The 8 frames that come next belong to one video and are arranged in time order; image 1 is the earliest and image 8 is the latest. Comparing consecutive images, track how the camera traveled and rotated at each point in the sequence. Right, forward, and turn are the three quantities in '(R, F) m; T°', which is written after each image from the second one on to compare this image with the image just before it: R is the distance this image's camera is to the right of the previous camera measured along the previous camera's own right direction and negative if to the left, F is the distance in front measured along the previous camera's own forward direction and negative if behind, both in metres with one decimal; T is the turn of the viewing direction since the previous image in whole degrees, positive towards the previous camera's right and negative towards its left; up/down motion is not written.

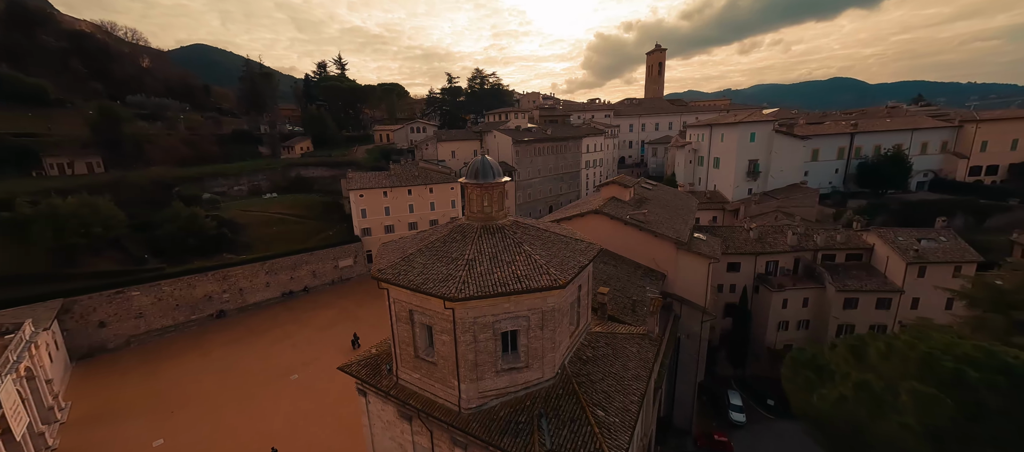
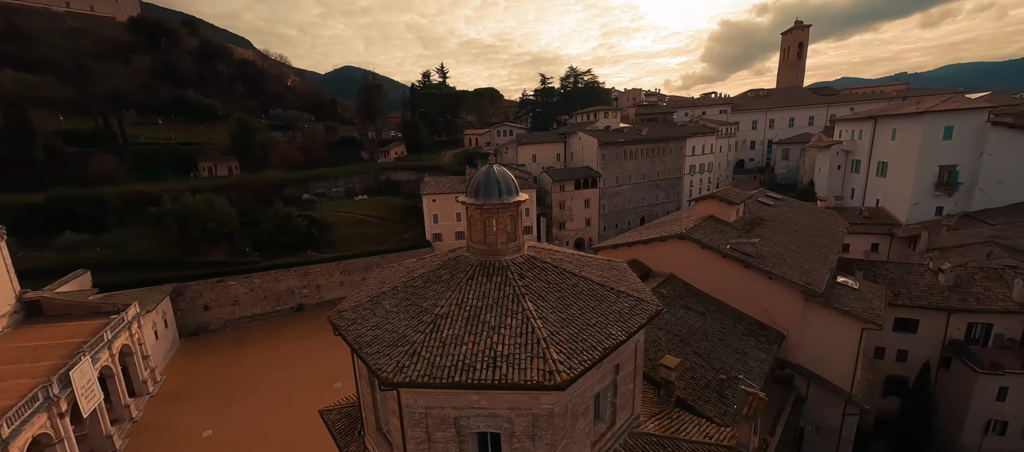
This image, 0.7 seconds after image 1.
(+2.0, +3.9) m; -16°
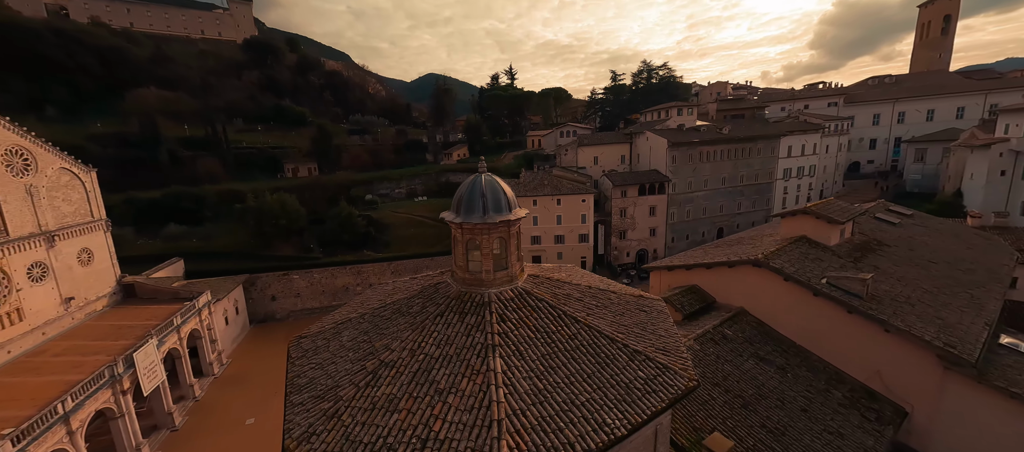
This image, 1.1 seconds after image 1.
(+1.5, +2.0) m; -11°
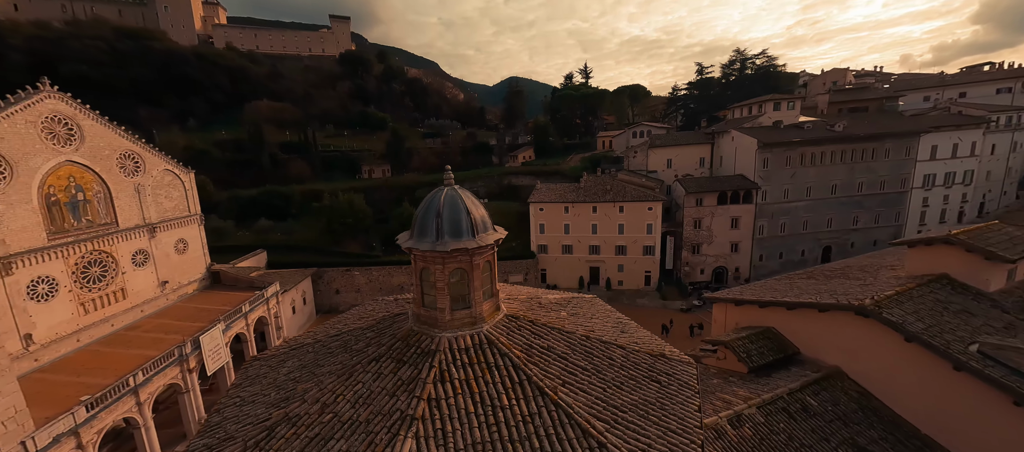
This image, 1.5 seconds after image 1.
(+1.6, +1.8) m; -12°
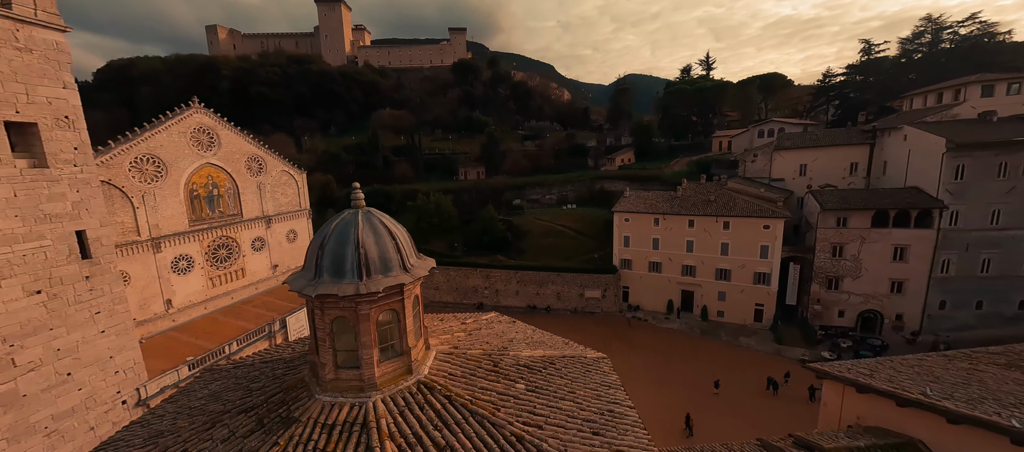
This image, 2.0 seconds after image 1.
(+2.3, +2.2) m; -17°
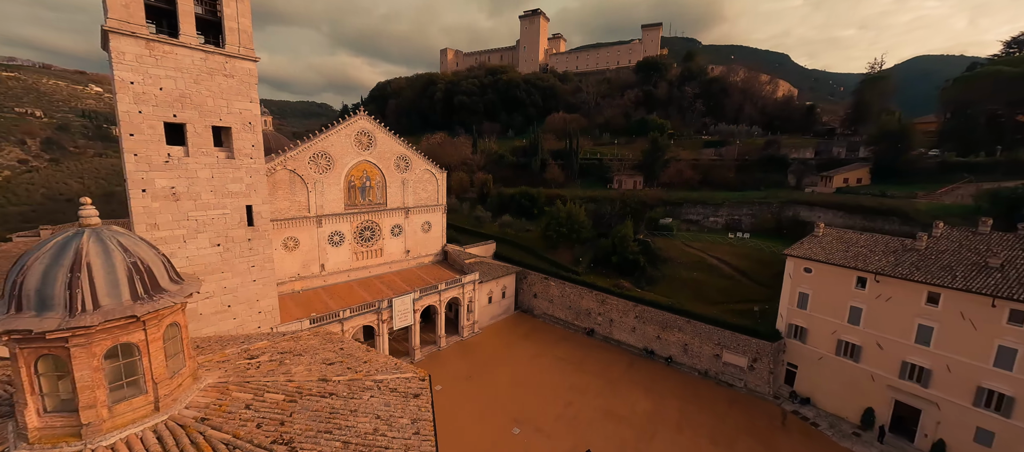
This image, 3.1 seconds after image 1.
(+4.8, +3.9) m; -30°
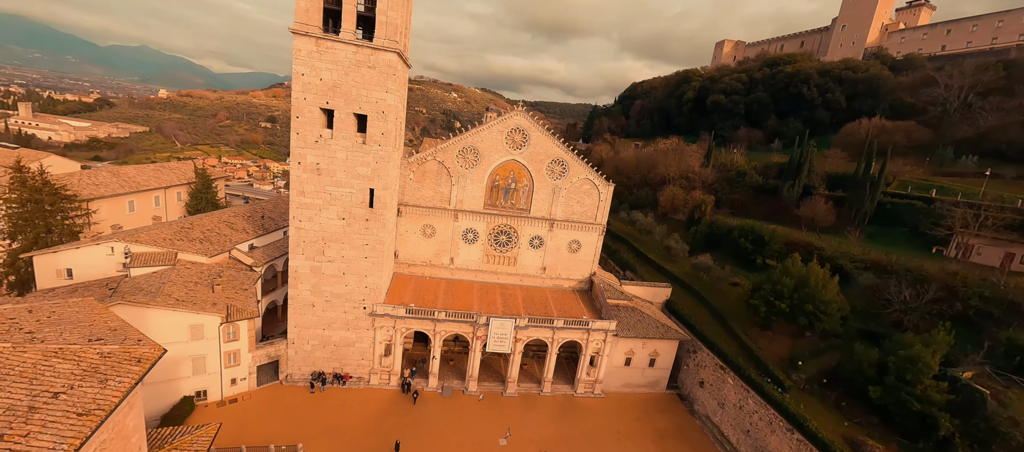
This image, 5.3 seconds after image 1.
(+4.8, +7.7) m; -38°
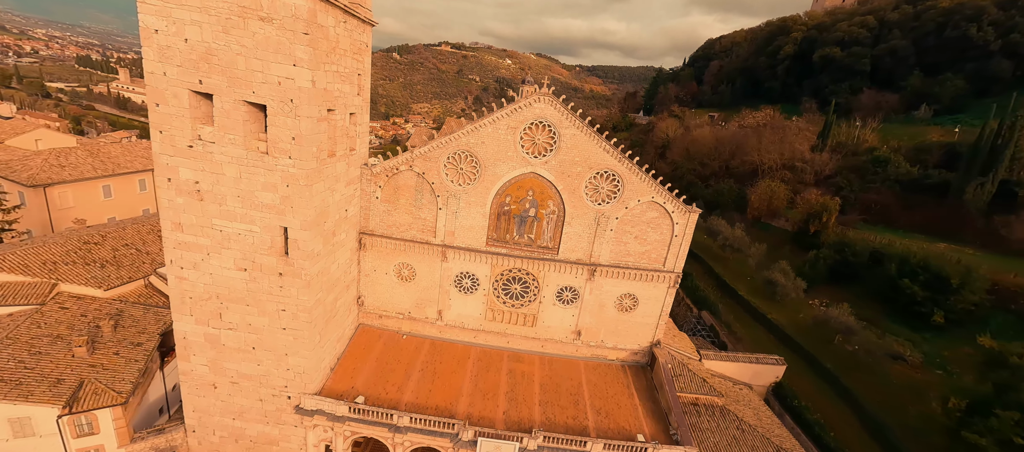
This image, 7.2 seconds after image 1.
(+1.4, +8.4) m; -8°
